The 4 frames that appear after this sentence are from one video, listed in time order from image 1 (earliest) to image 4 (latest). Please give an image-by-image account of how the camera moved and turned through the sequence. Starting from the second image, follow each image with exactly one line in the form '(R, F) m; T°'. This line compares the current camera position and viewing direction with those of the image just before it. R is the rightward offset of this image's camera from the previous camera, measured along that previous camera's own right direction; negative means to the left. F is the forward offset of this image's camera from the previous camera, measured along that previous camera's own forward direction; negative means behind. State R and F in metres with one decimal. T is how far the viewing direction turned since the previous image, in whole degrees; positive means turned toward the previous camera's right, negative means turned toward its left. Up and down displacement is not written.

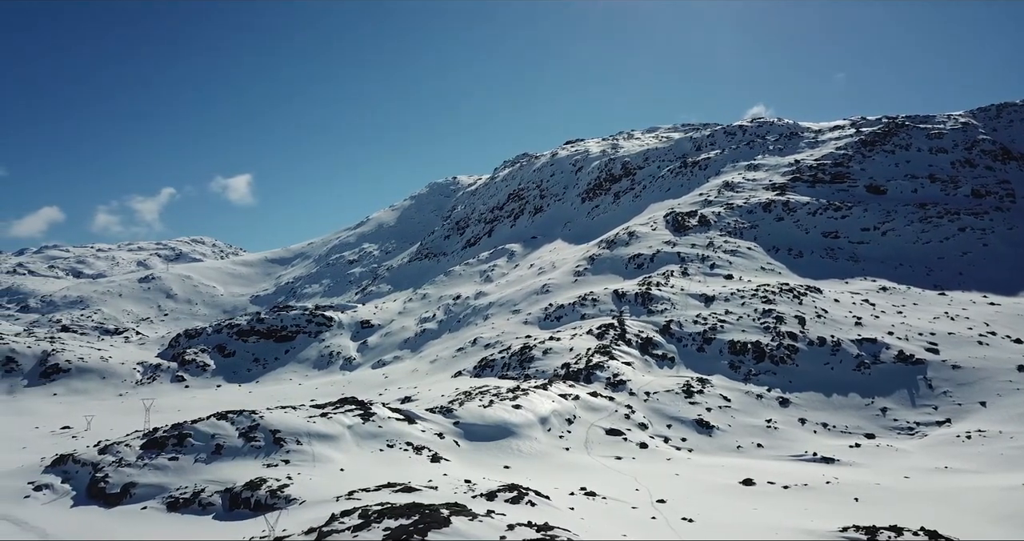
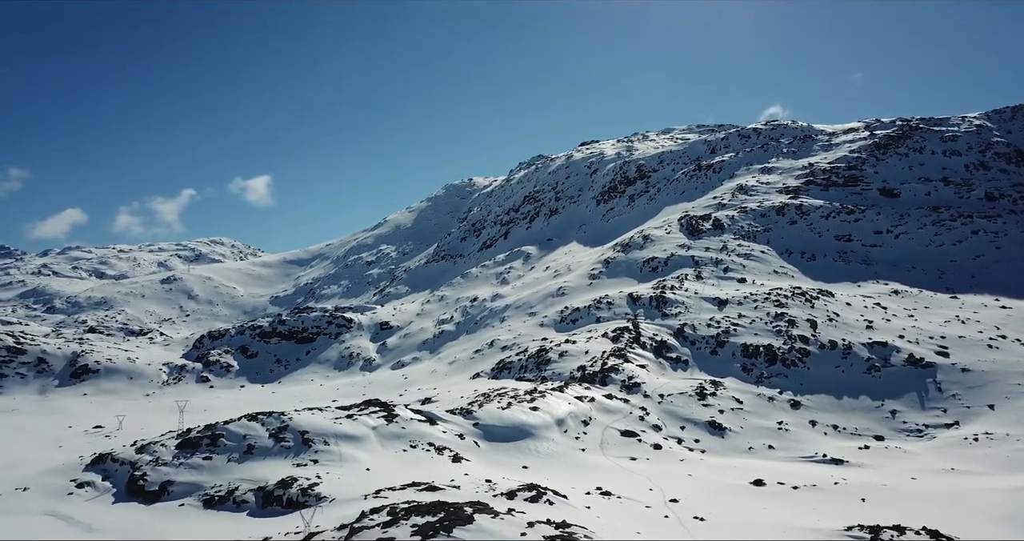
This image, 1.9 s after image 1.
(-0.1, -1.1) m; -2°
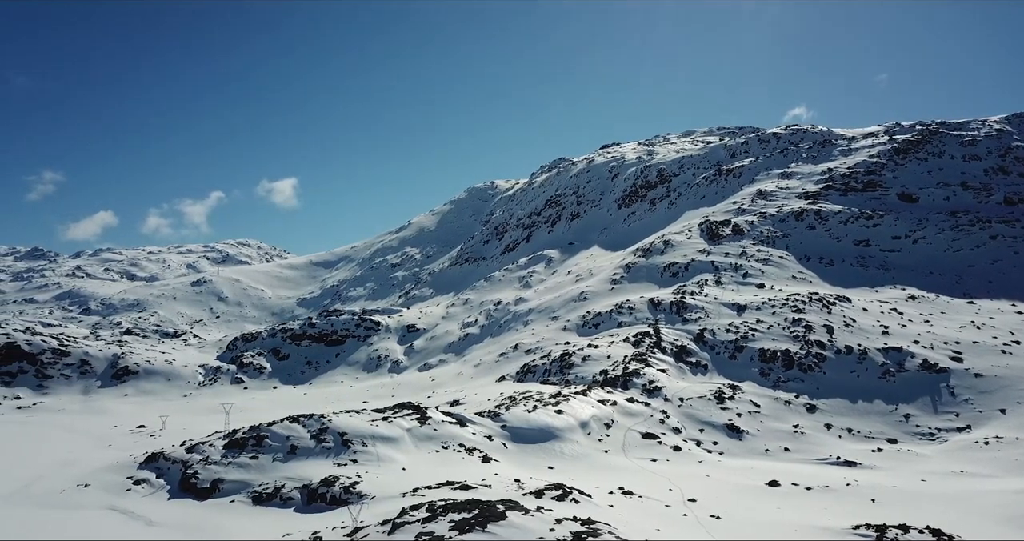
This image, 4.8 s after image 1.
(-0.1, -1.7) m; -3°
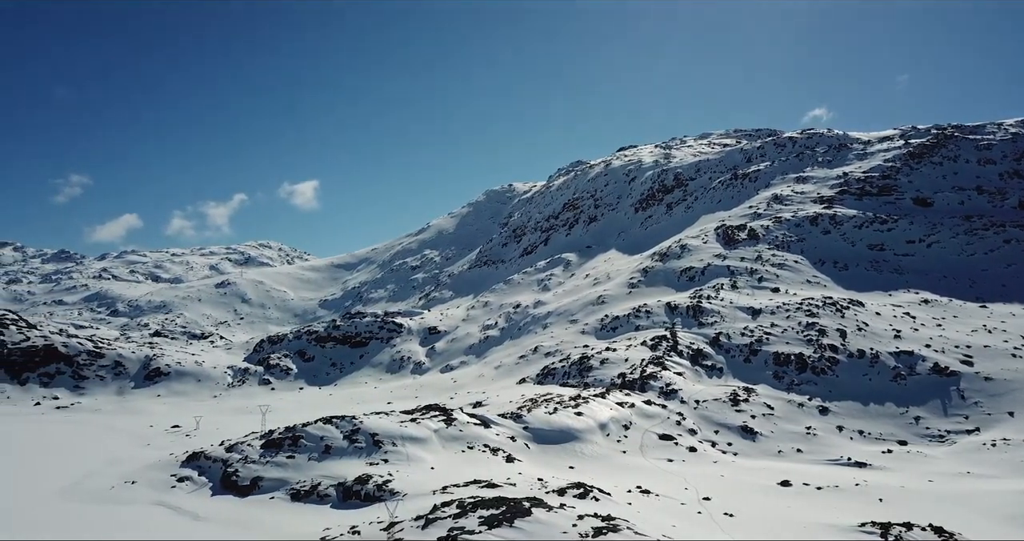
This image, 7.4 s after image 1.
(-0.1, -1.6) m; -2°
